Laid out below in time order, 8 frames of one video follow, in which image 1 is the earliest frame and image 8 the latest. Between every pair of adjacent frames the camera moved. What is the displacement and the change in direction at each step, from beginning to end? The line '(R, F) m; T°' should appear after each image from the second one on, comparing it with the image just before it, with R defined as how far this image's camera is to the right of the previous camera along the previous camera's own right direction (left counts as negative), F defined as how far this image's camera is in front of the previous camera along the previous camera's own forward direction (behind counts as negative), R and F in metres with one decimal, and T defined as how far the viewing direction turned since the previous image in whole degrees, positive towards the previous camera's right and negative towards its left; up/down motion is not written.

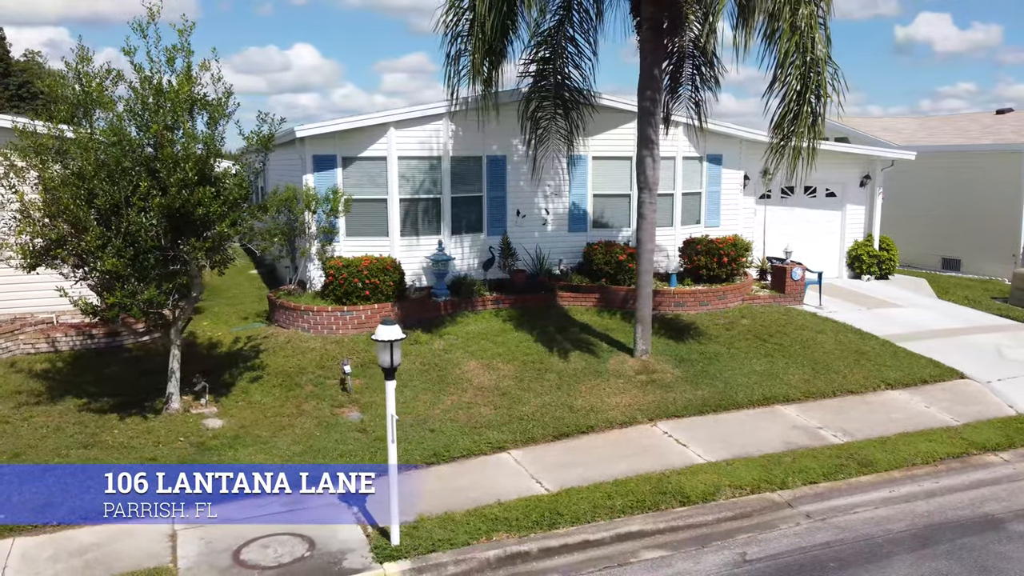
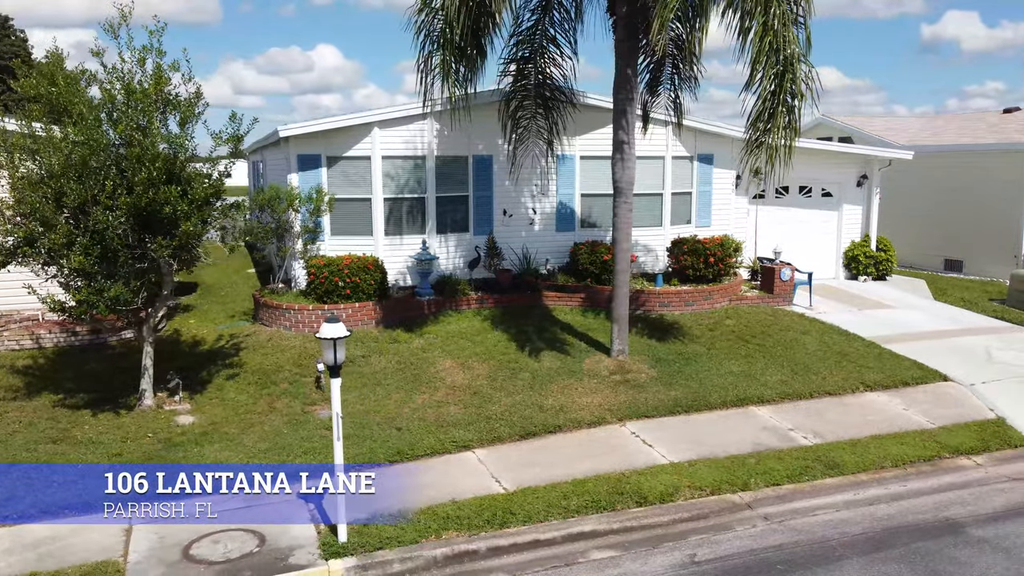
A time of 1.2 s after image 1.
(+0.5, 0.0) m; -1°
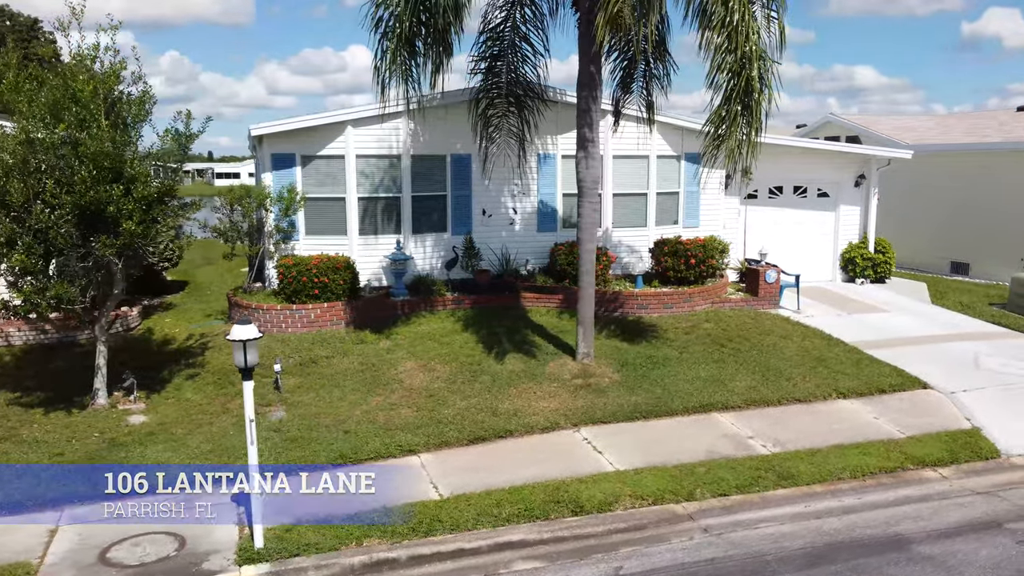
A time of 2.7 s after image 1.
(+0.8, +0.2) m; -2°
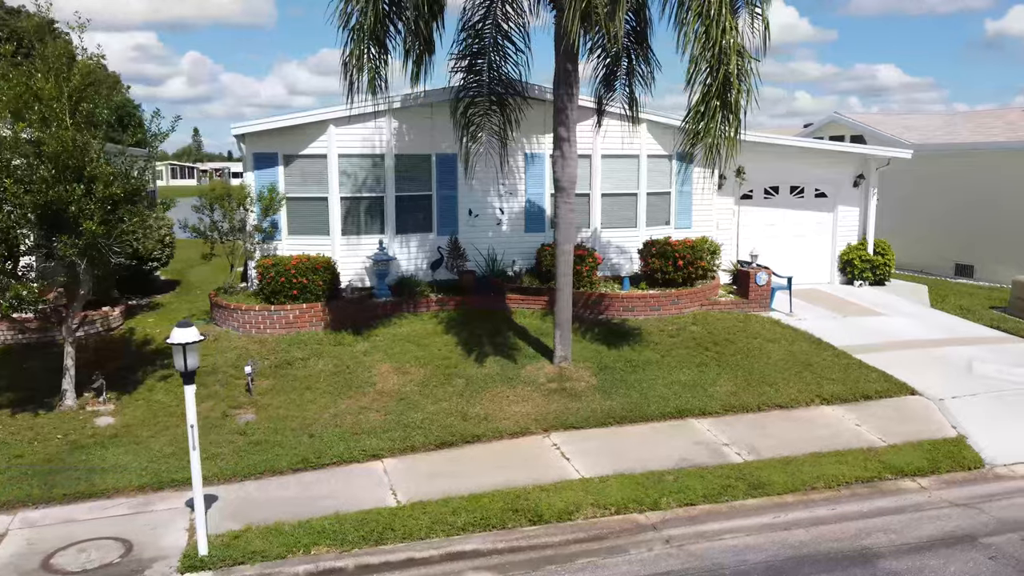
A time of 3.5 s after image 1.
(+0.5, +0.2) m; -1°
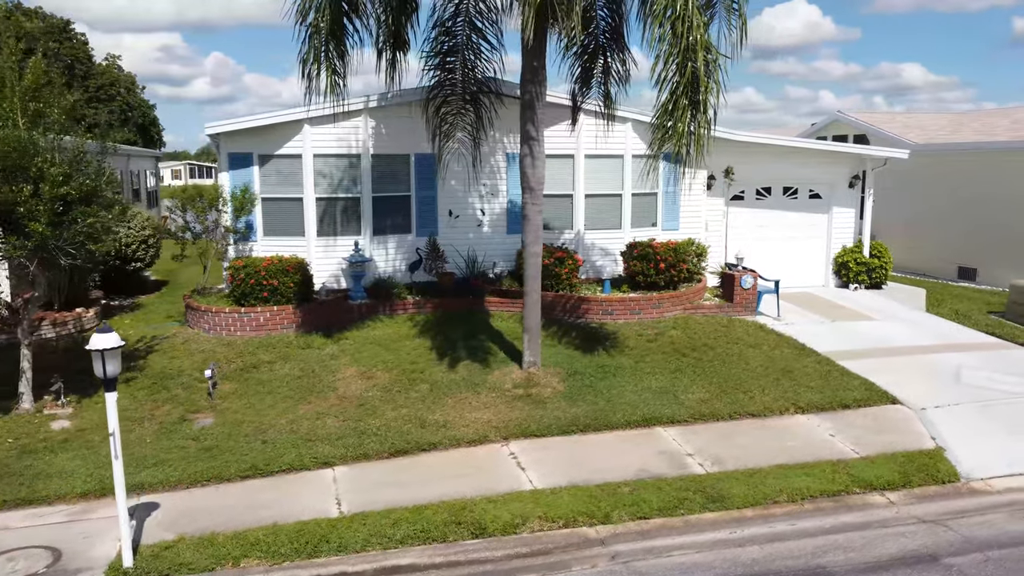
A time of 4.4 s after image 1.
(+0.6, +0.2) m; -1°
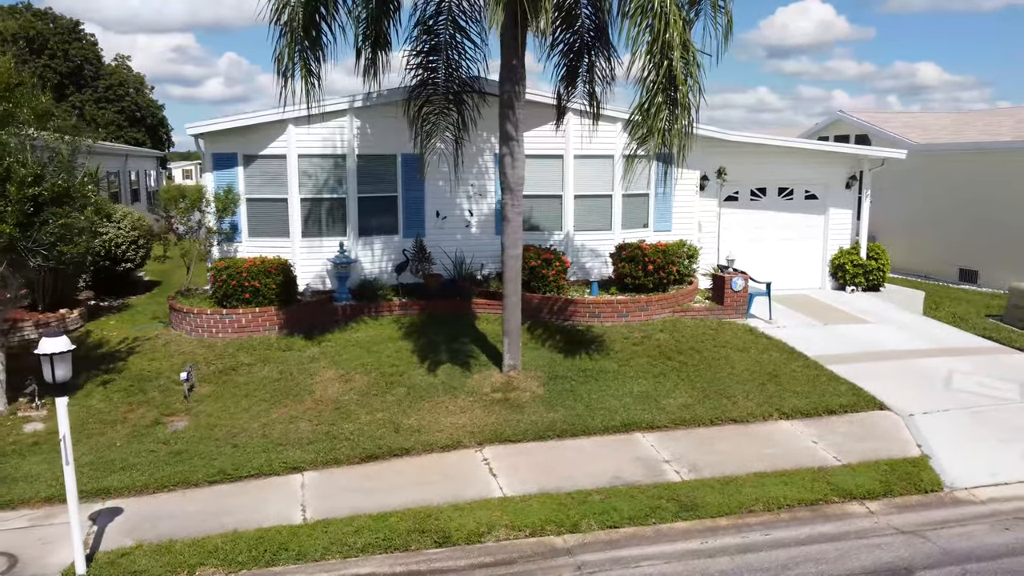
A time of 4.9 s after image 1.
(+0.4, +0.1) m; -1°
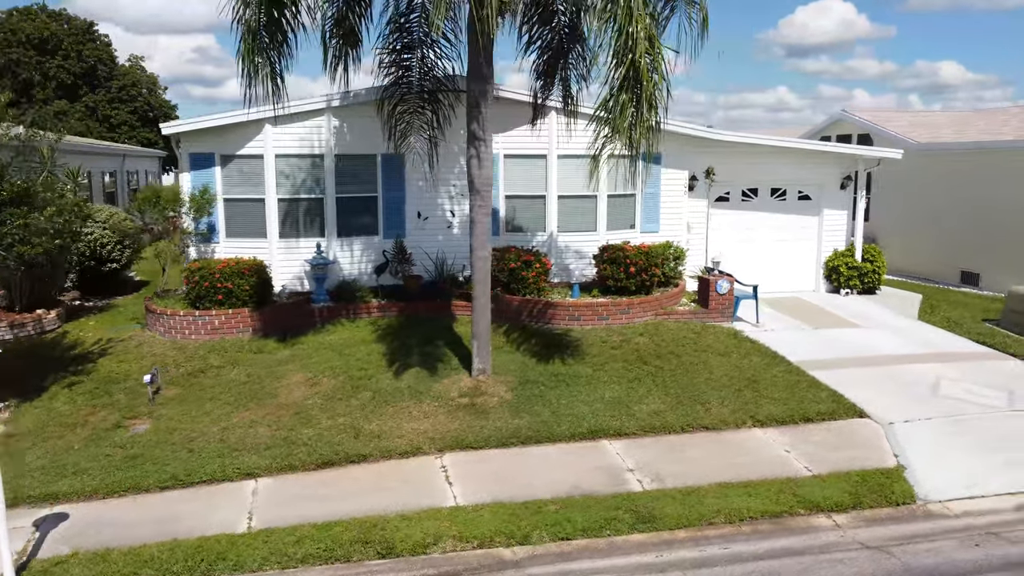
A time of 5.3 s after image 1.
(+0.5, +0.2) m; -1°
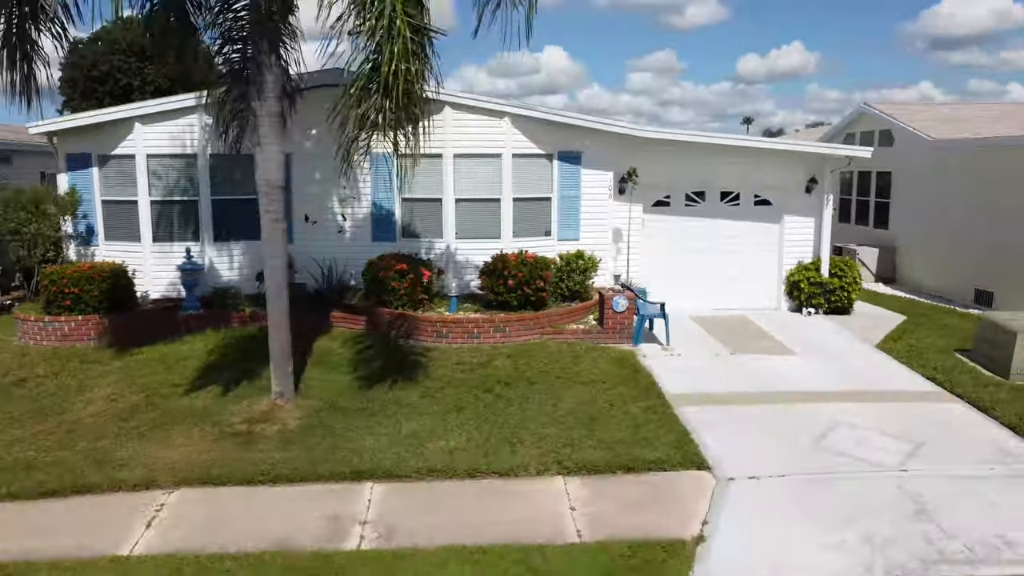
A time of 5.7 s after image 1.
(+3.1, +1.3) m; -9°
